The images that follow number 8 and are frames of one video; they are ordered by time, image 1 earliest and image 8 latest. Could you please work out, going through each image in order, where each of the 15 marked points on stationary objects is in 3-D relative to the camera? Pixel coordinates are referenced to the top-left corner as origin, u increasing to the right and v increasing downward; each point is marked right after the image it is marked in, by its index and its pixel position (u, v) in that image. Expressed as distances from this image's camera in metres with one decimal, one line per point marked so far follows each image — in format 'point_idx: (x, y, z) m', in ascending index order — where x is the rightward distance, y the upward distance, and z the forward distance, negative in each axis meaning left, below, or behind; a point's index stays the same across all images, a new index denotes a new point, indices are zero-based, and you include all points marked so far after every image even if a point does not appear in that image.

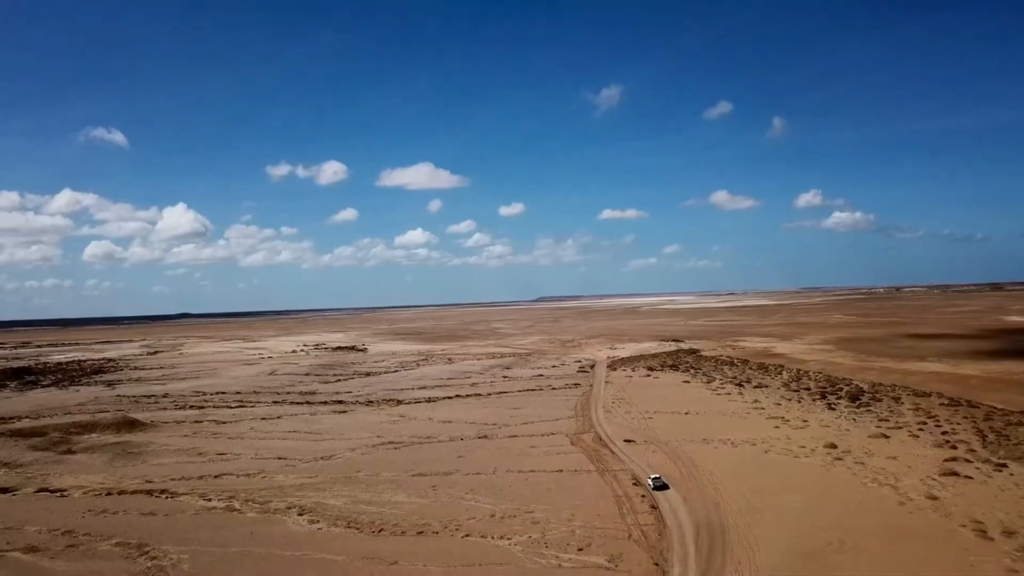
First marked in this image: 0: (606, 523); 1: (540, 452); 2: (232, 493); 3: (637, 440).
0: (+2.2, -5.3, +12.5) m
1: (+0.9, -5.4, +18.0) m
2: (-7.7, -5.6, +15.0) m
3: (+4.4, -5.4, +19.3) m
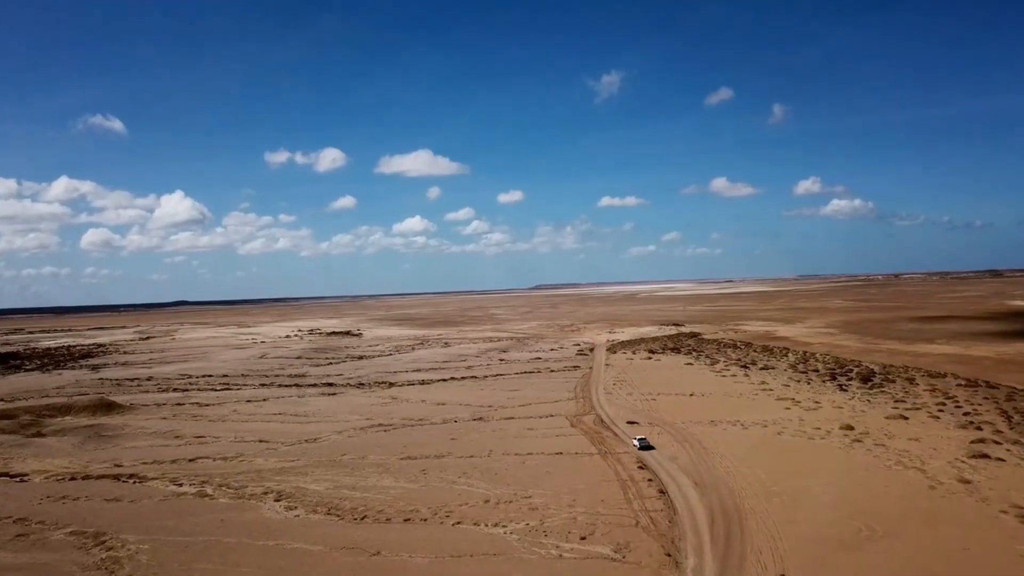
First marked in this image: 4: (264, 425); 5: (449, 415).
0: (+2.1, -4.6, +11.4) m
1: (+0.8, -4.6, +16.9) m
2: (-7.8, -4.8, +14.0) m
3: (+4.3, -4.5, +18.3) m
4: (-8.7, -4.8, +19.3) m
5: (-2.3, -4.6, +19.8) m
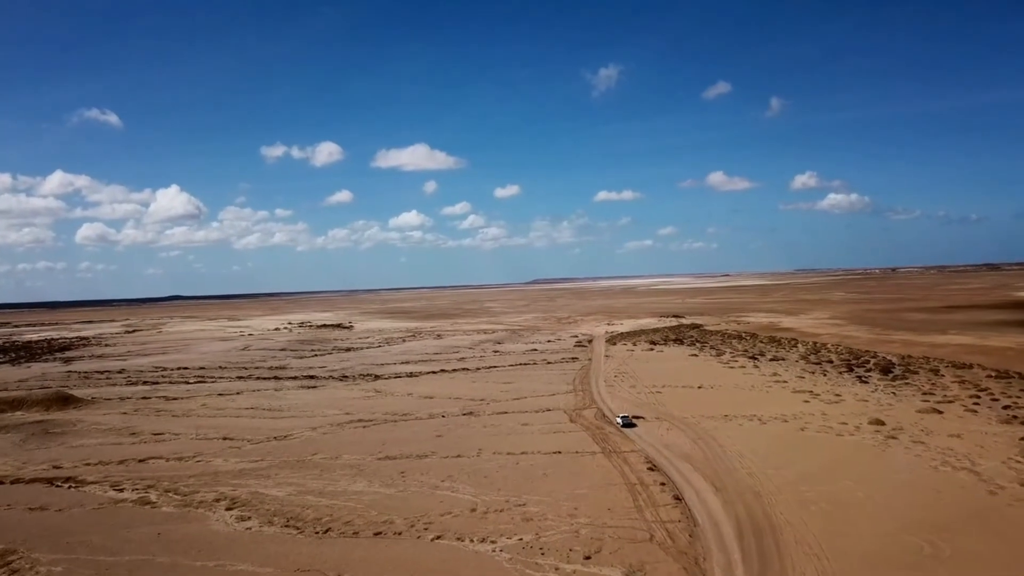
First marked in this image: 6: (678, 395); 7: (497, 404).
0: (+1.9, -4.1, +9.7) m
1: (+0.6, -4.0, +15.2) m
2: (-8.0, -4.3, +12.2) m
3: (+4.1, -3.9, +16.6) m
4: (-9.0, -4.2, +17.5) m
5: (-2.5, -4.0, +18.1) m
6: (+5.8, -3.8, +19.3) m
7: (-0.5, -4.0, +18.6) m
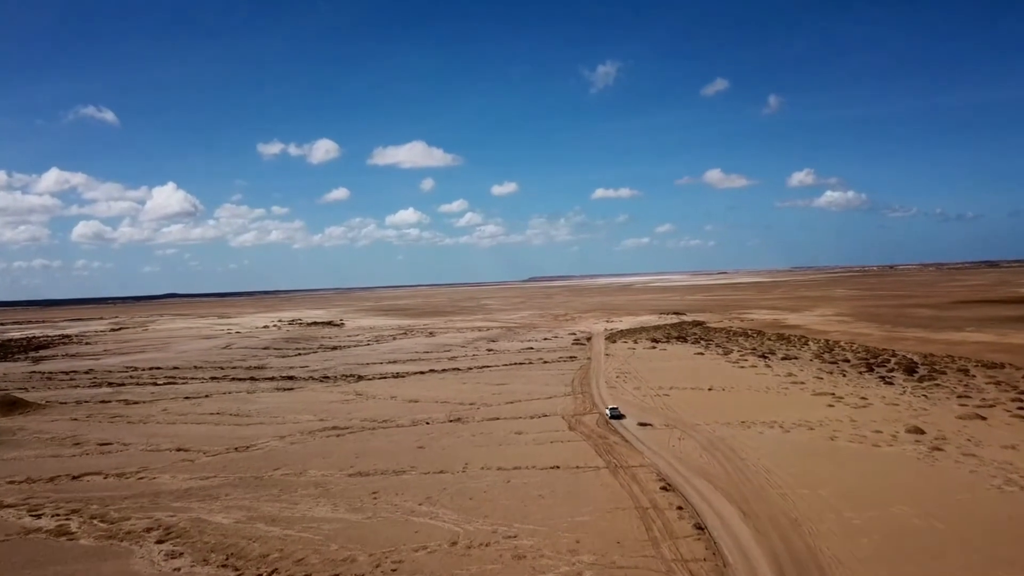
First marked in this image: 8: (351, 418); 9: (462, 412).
0: (+1.7, -3.9, +8.0) m
1: (+0.4, -3.8, +13.5) m
2: (-8.2, -4.1, +10.4) m
3: (+3.9, -3.7, +14.8) m
4: (-9.2, -4.0, +15.7) m
5: (-2.8, -3.8, +16.3) m
6: (+5.6, -3.5, +17.6) m
7: (-0.7, -3.7, +16.8) m
8: (-4.8, -3.9, +16.5) m
9: (-1.5, -3.8, +16.6) m
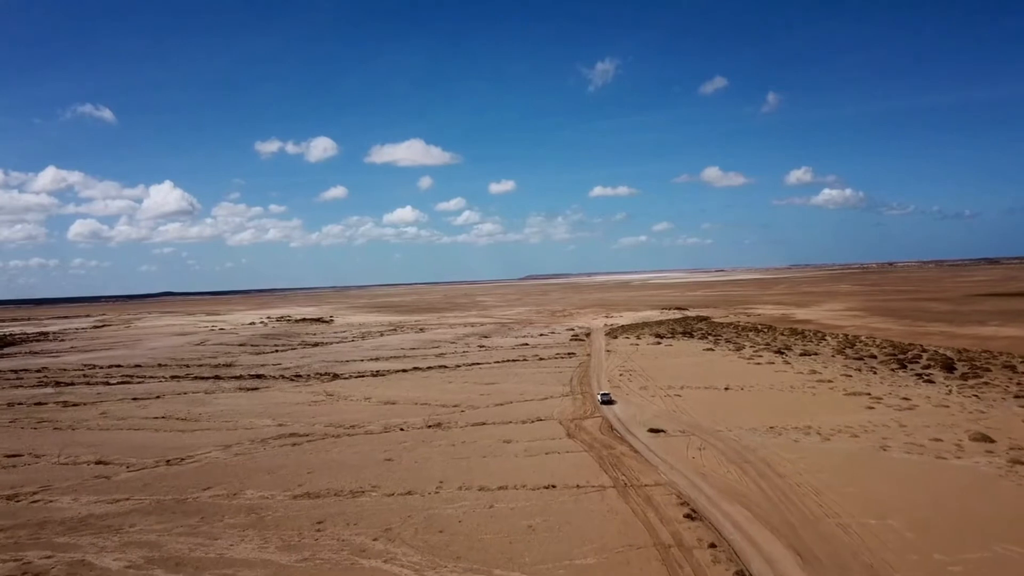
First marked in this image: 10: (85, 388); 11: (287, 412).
0: (+1.5, -3.5, +5.7) m
1: (+0.1, -3.4, +11.2) m
2: (-8.4, -3.7, +8.1) m
3: (+3.6, -3.2, +12.6) m
4: (-9.5, -3.6, +13.5) m
5: (-3.0, -3.4, +14.0) m
6: (+5.3, -3.1, +15.3) m
7: (-1.0, -3.3, +14.6) m
8: (-5.1, -3.5, +14.2) m
9: (-1.8, -3.3, +14.4) m
10: (-15.4, -3.6, +19.9) m
11: (-6.4, -3.5, +15.5) m
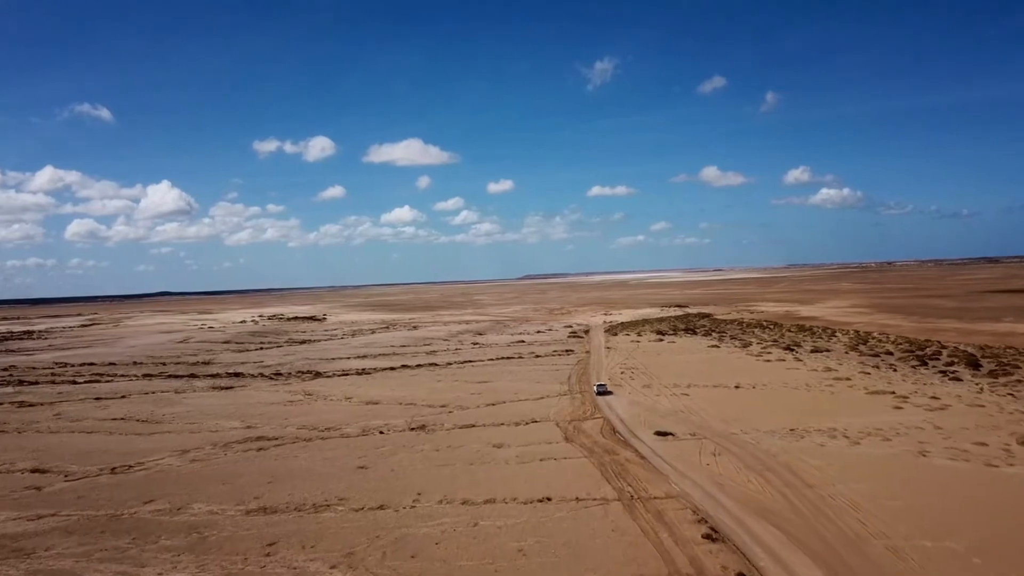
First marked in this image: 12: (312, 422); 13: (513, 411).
0: (+1.3, -3.2, +4.5) m
1: (-0.1, -3.1, +10.0) m
2: (-8.6, -3.4, +6.8) m
3: (+3.4, -3.0, +11.3) m
4: (-9.6, -3.3, +12.1) m
5: (-3.2, -3.1, +12.8) m
6: (+5.1, -2.8, +14.1) m
7: (-1.2, -3.0, +13.3) m
8: (-5.3, -3.2, +13.0) m
9: (-2.0, -3.1, +13.1) m
10: (-15.6, -3.3, +18.5) m
11: (-6.6, -3.2, +14.2) m
12: (-4.8, -3.2, +13.1) m
13: (0.0, -3.0, +13.4) m
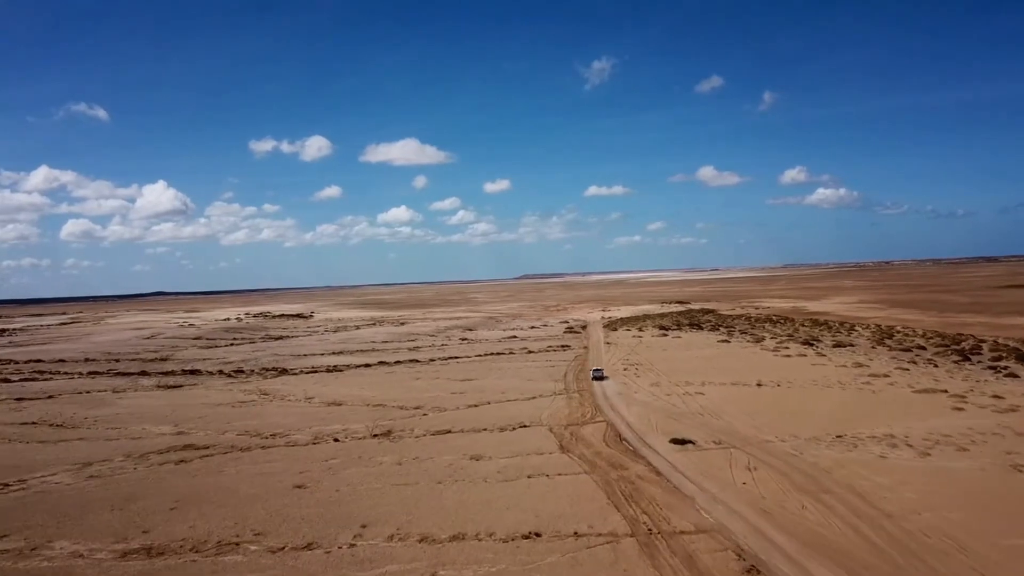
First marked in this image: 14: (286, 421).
0: (+1.1, -2.8, +2.3) m
1: (-0.4, -2.7, +7.8) m
2: (-8.8, -3.0, +4.6) m
3: (+3.1, -2.5, +9.2) m
4: (-9.9, -2.9, +10.0) m
5: (-3.5, -2.7, +10.6) m
6: (+4.8, -2.4, +12.0) m
7: (-1.5, -2.6, +11.2) m
8: (-5.6, -2.8, +10.8) m
9: (-2.3, -2.6, +10.9) m
10: (-15.9, -2.9, +16.3) m
11: (-6.9, -2.8, +12.0) m
12: (-5.1, -2.8, +11.0) m
13: (-0.3, -2.6, +11.3) m
14: (-4.6, -2.7, +11.4) m
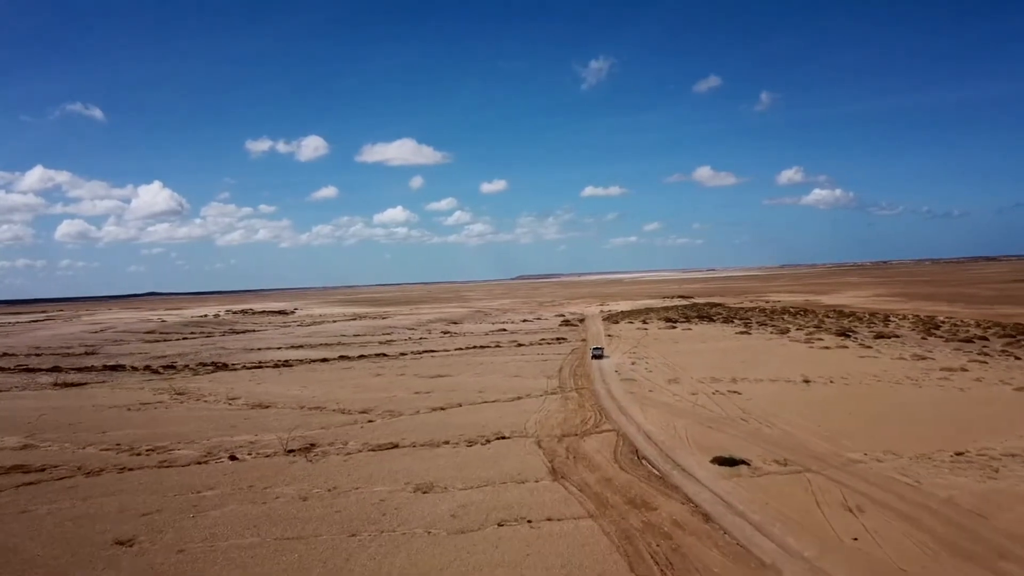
0: (+0.8, -2.2, -0.6) m
1: (-0.7, -2.1, +4.9) m
2: (-9.2, -2.4, +1.7) m
3: (+2.8, -2.0, +6.3) m
4: (-10.3, -2.3, +7.0) m
5: (-3.9, -2.1, +7.7) m
6: (+4.4, -1.8, +9.1) m
7: (-1.9, -2.0, +8.2) m
8: (-6.0, -2.2, +7.9) m
9: (-2.7, -2.1, +8.0) m
10: (-16.3, -2.3, +13.3) m
11: (-7.2, -2.2, +9.1) m
12: (-5.5, -2.2, +8.0) m
13: (-0.6, -2.0, +8.4) m
14: (-5.0, -2.2, +8.4) m
